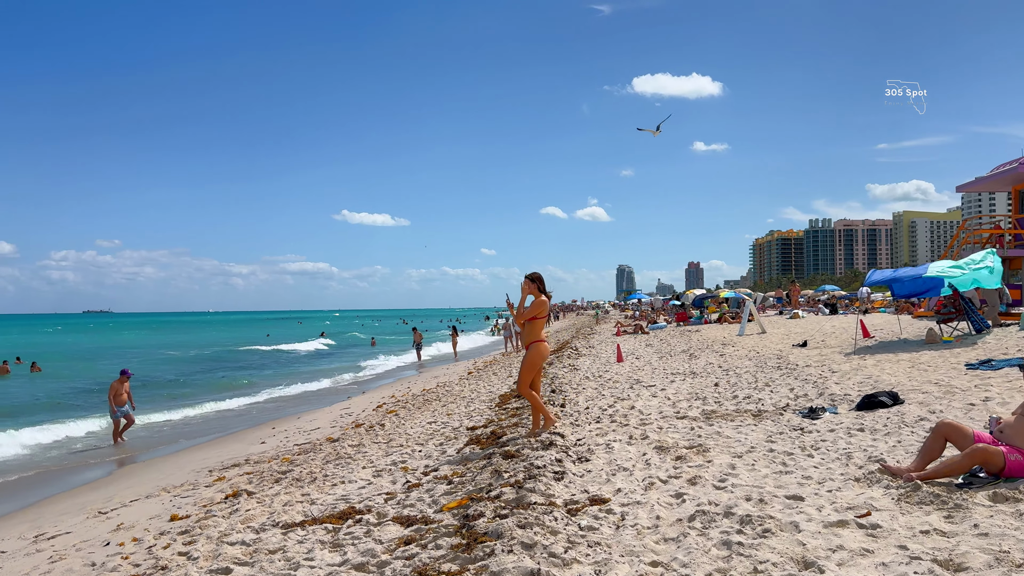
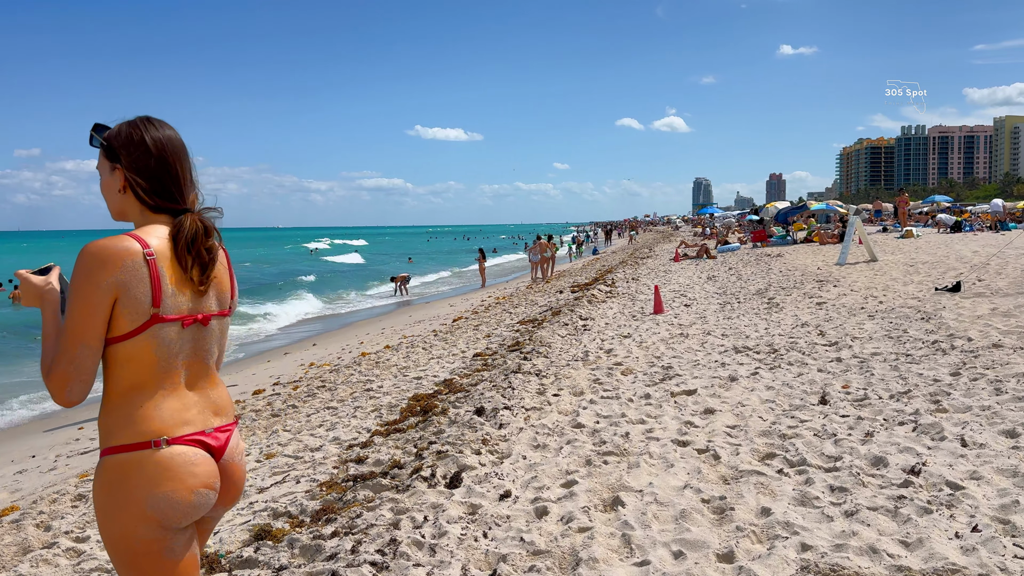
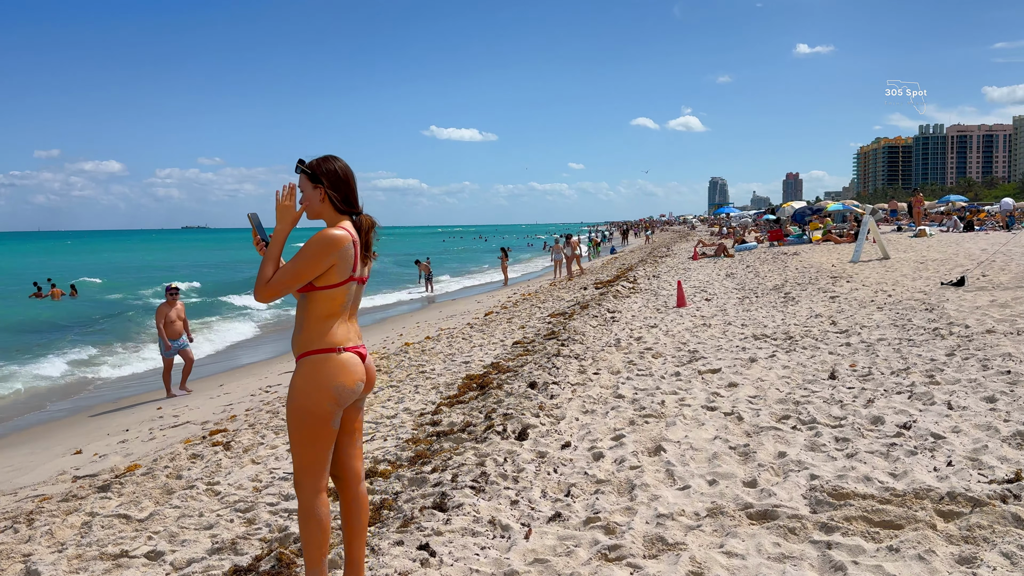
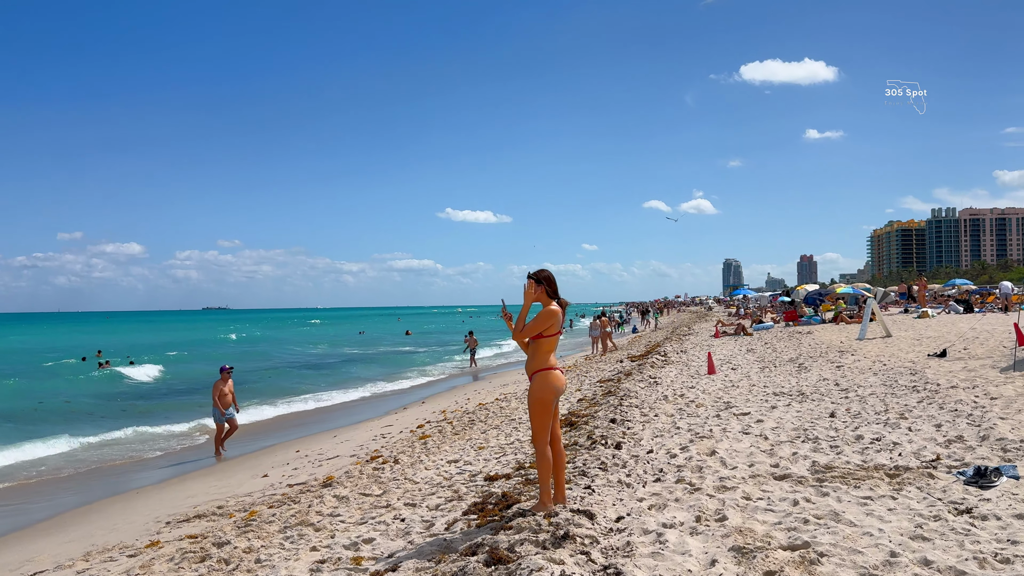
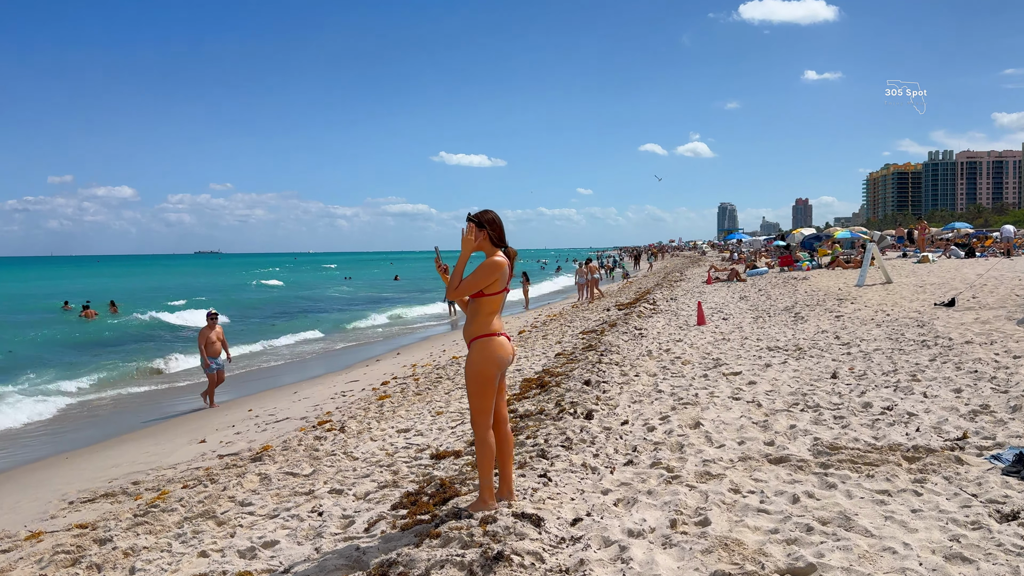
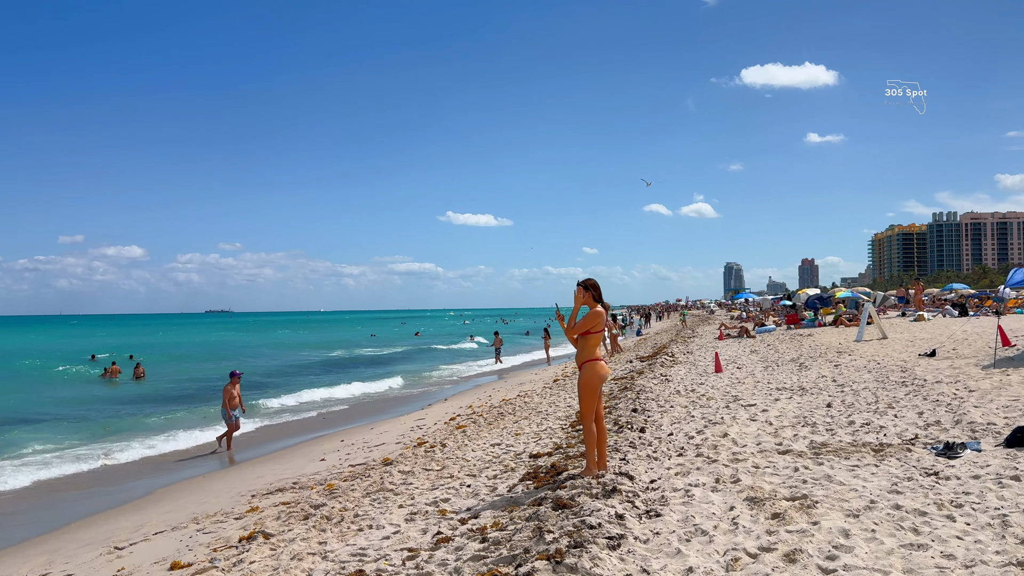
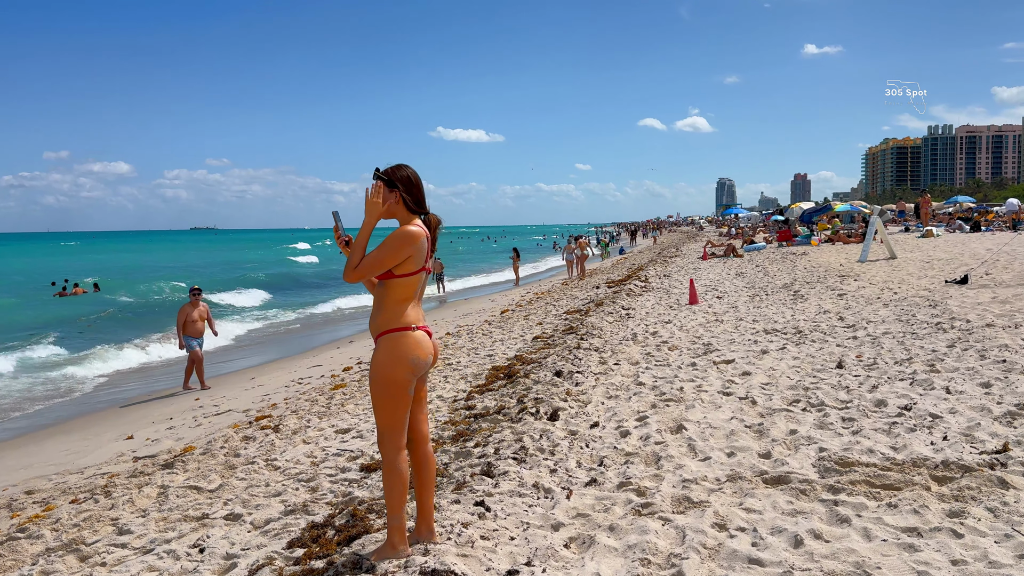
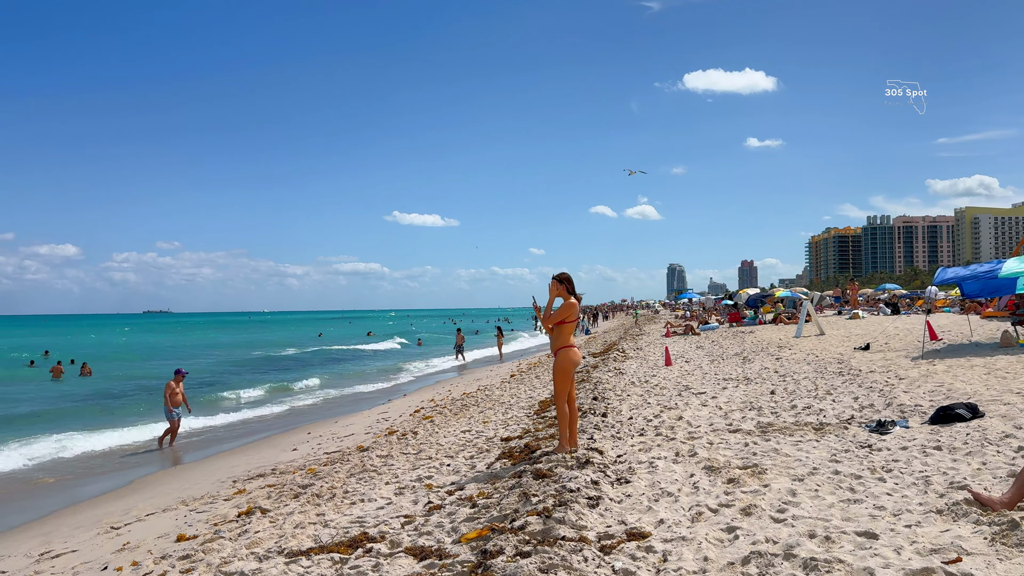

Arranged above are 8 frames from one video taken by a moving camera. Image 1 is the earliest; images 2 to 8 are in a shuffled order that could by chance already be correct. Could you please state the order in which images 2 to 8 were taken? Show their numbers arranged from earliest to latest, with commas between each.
8, 6, 4, 5, 7, 3, 2
